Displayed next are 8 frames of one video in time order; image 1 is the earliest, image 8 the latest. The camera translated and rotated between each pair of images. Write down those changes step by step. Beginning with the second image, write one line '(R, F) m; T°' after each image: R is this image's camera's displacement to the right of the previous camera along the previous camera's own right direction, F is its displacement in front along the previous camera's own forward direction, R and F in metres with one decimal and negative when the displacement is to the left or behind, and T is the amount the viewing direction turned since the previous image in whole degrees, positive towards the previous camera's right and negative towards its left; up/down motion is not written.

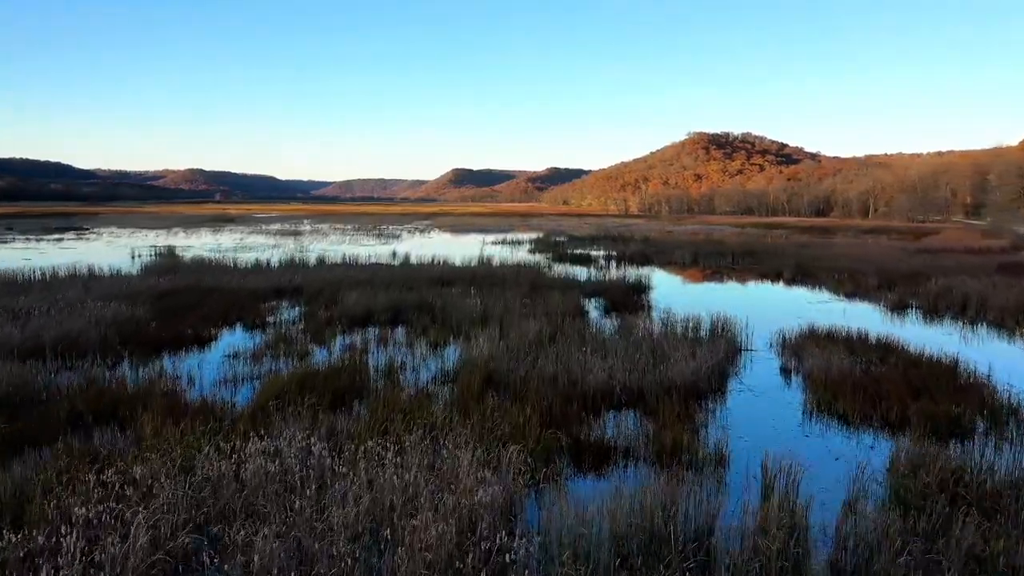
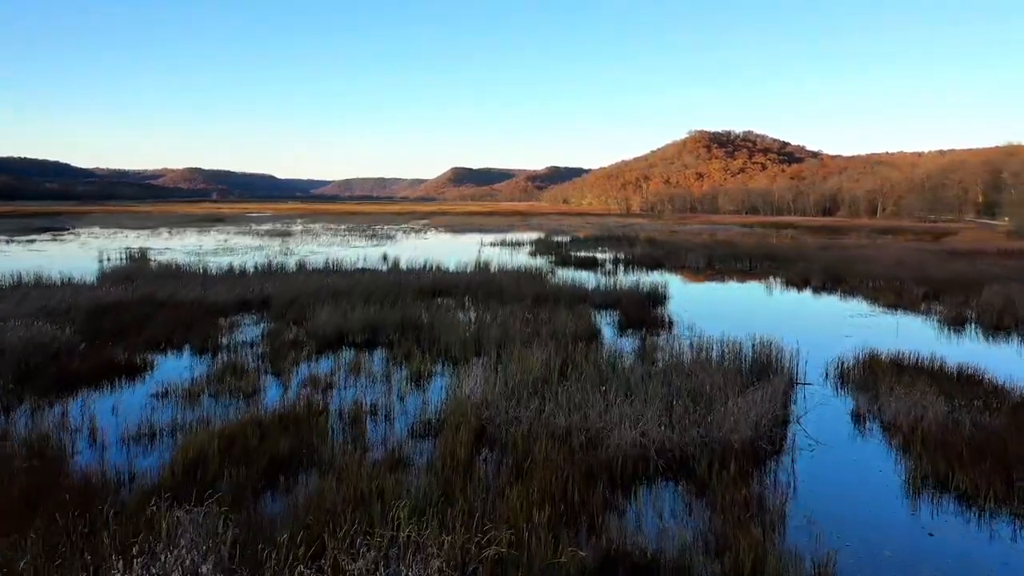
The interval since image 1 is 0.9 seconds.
(0.0, +2.0) m; 0°
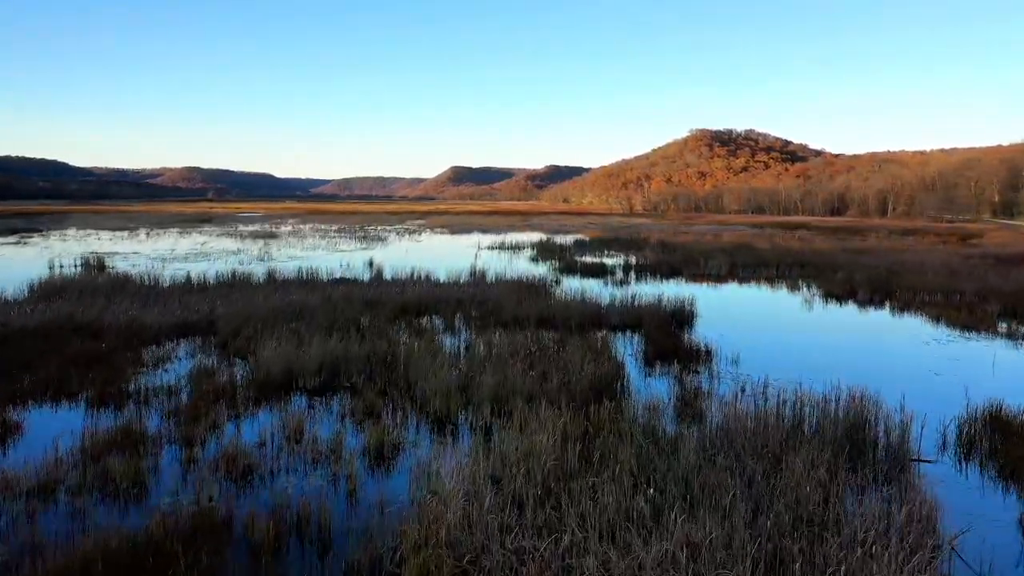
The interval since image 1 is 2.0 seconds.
(0.0, +2.6) m; 0°
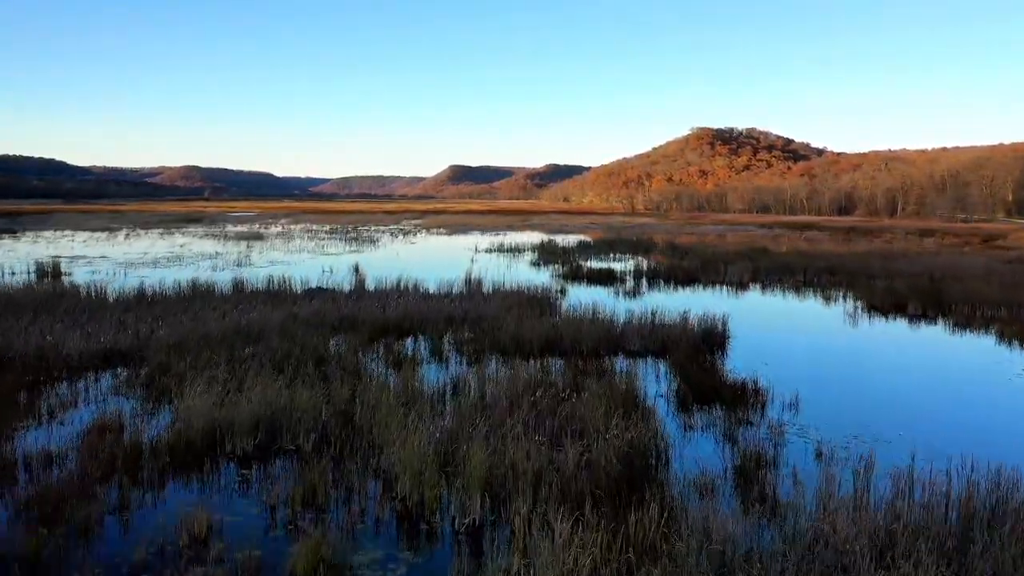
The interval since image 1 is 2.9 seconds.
(0.0, +2.2) m; 0°
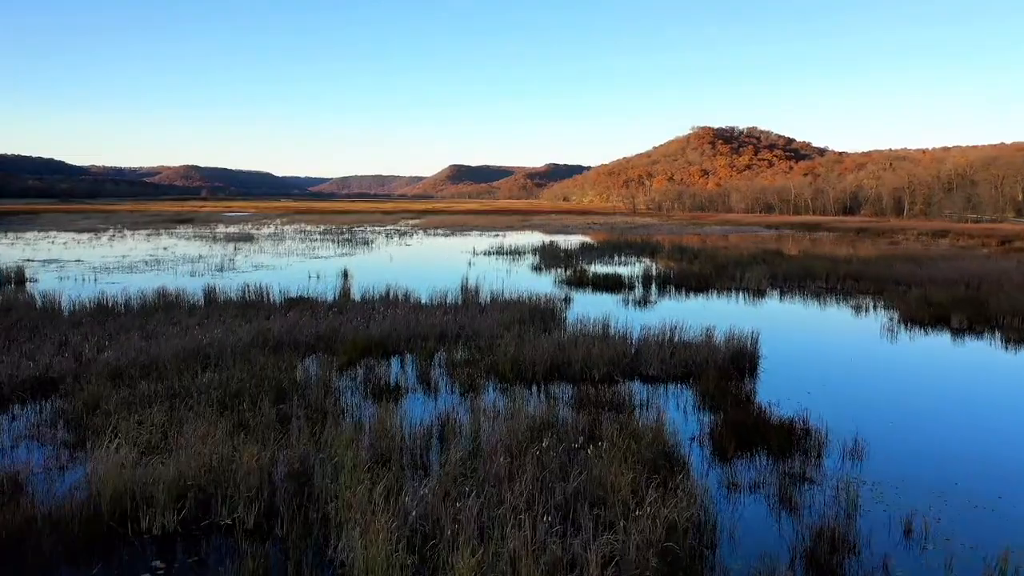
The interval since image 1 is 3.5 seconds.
(0.0, +1.5) m; 0°
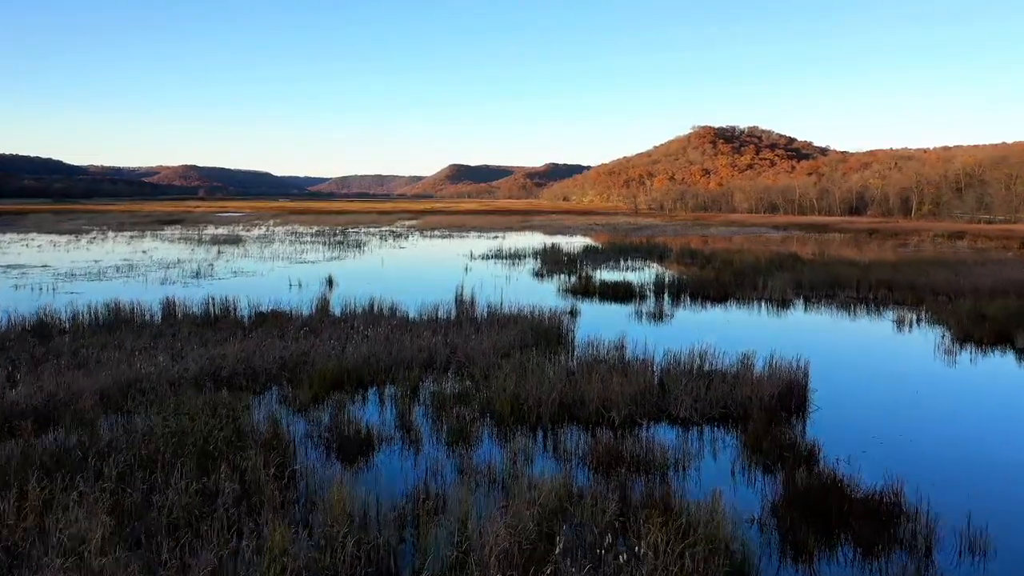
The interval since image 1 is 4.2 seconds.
(0.0, +1.7) m; 0°
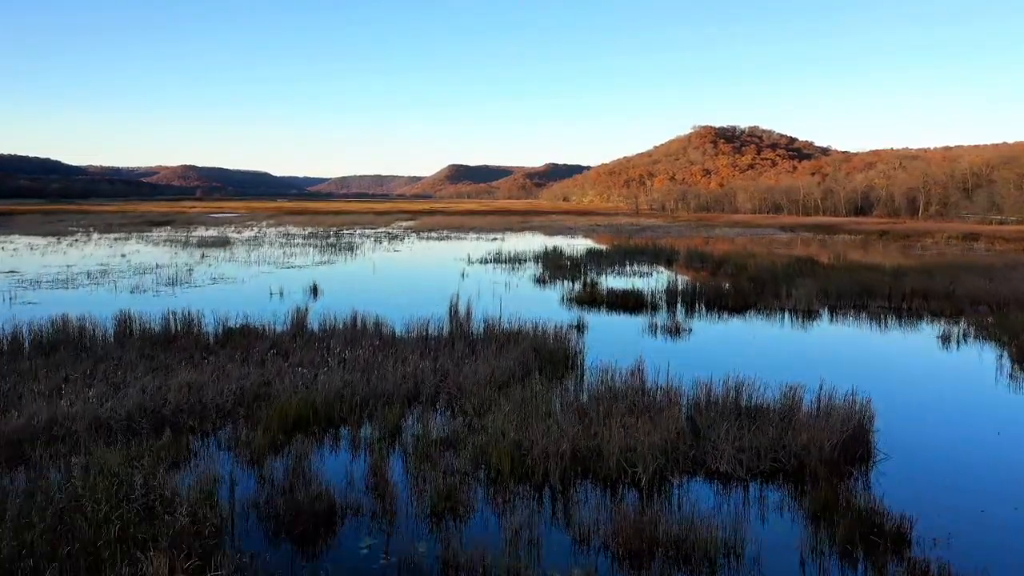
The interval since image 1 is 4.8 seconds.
(0.0, +1.5) m; 0°
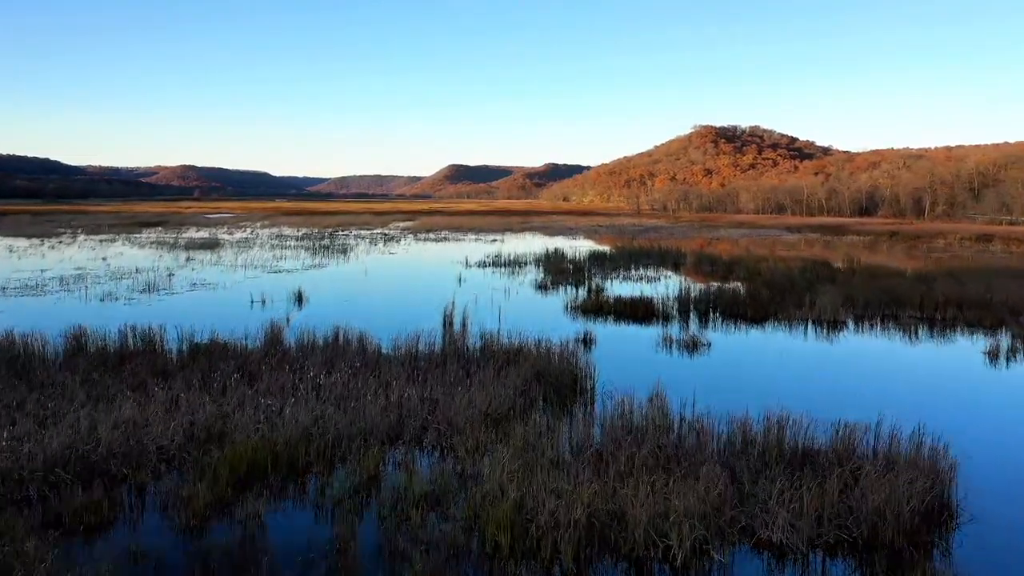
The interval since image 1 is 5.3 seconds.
(0.0, +1.2) m; 0°
